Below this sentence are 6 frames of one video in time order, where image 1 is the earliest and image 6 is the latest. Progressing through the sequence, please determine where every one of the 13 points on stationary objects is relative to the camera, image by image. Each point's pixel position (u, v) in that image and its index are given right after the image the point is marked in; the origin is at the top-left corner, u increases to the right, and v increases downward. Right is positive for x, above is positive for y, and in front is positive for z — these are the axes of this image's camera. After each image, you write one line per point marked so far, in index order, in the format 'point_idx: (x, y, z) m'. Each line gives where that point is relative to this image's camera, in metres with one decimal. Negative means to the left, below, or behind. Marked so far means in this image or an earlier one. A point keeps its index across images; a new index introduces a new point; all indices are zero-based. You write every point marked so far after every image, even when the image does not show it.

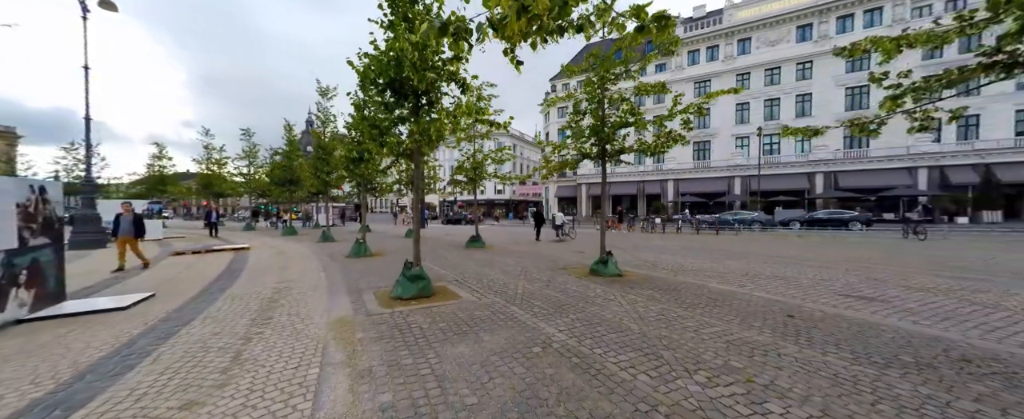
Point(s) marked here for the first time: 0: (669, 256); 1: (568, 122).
0: (+5.4, -1.6, +11.4) m
1: (+1.6, +2.4, +9.2) m
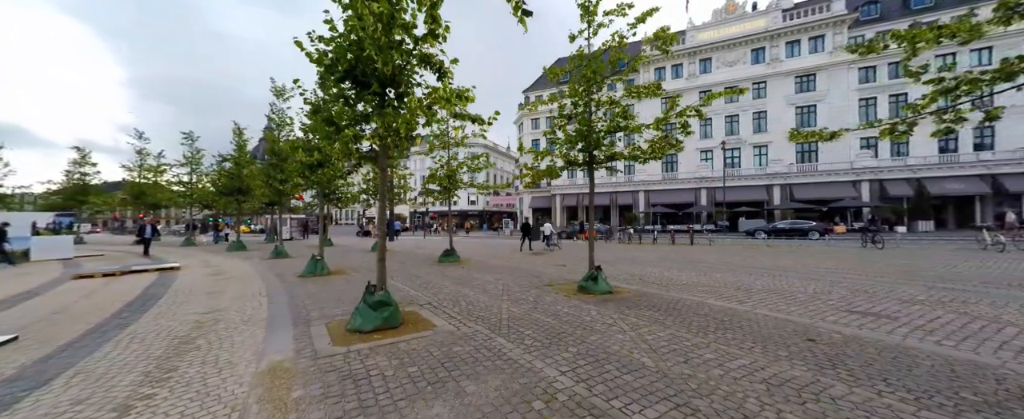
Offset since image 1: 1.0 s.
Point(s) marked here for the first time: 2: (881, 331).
0: (+4.6, -2.0, +10.9) m
1: (+1.0, +2.1, +8.5) m
2: (+5.3, -1.8, +4.8) m
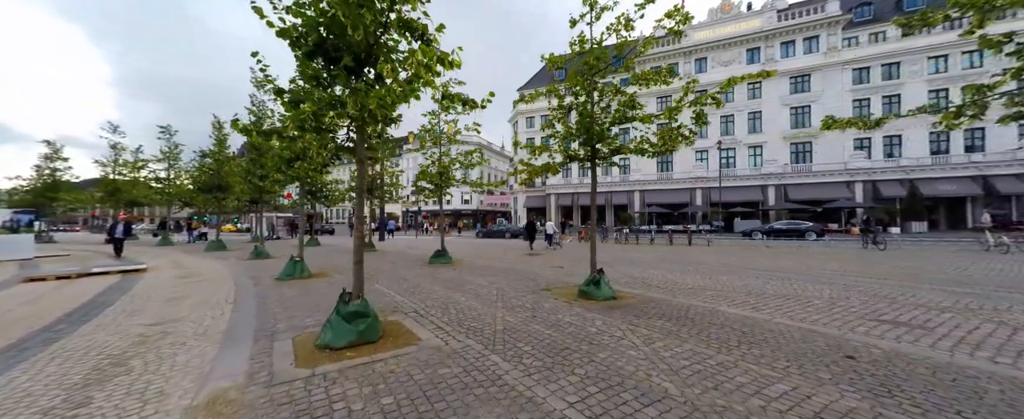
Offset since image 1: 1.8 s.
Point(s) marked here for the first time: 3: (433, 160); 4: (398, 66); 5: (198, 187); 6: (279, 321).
0: (+4.4, -2.0, +10.4) m
1: (+0.9, +2.2, +7.9) m
2: (+5.3, -1.7, +4.2) m
3: (-3.2, +1.9, +13.2) m
4: (-1.3, +1.7, +3.9) m
5: (-17.6, +1.2, +18.6) m
6: (-3.7, -1.8, +5.2) m
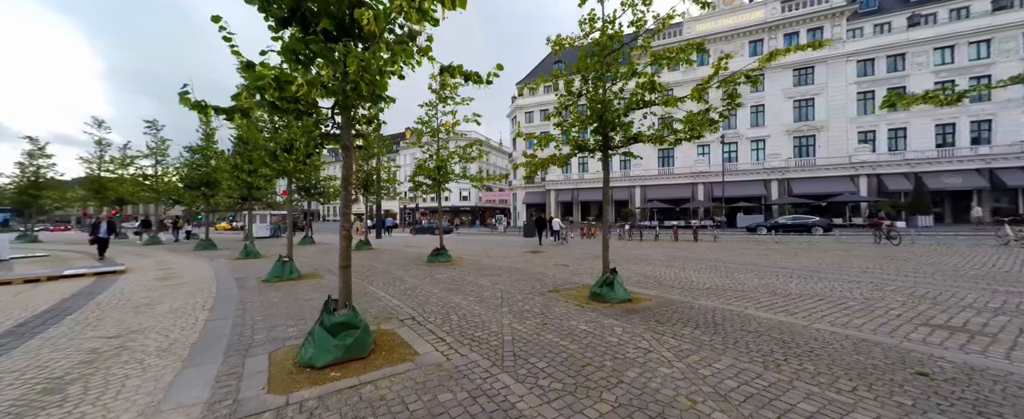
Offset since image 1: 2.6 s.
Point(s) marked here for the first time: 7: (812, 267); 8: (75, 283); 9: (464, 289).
0: (+4.5, -1.8, +9.8) m
1: (+1.0, +2.3, +7.3) m
2: (+5.4, -1.6, +3.7) m
3: (-3.1, +2.1, +12.6) m
4: (-1.2, +1.7, +3.2) m
5: (-17.6, +1.3, +17.8) m
6: (-3.6, -1.7, +4.6) m
7: (+9.0, -1.7, +9.9) m
8: (-11.0, -1.8, +8.3) m
9: (-1.1, -1.8, +7.4) m
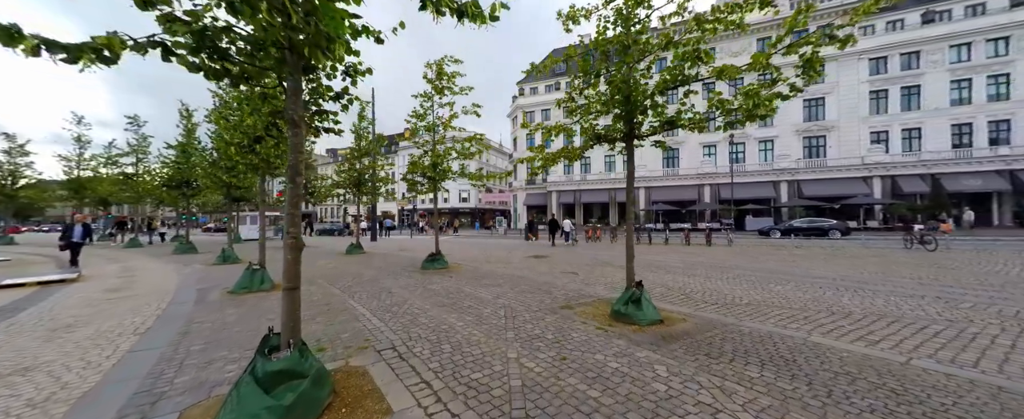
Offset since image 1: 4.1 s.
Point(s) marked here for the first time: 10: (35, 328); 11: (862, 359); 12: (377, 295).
0: (+4.6, -1.8, +8.7) m
1: (+1.1, +2.3, +6.2) m
2: (+5.5, -1.6, +2.6) m
3: (-3.0, +2.1, +11.5) m
4: (-1.1, +1.7, +2.1) m
5: (-17.5, +1.3, +16.7) m
6: (-3.5, -1.7, +3.5) m
7: (+9.0, -1.8, +8.8) m
8: (-10.9, -1.8, +7.2) m
9: (-1.0, -1.8, +6.3) m
10: (-6.9, -1.7, +4.8) m
11: (+3.9, -1.7, +3.8) m
12: (-2.9, -1.8, +7.1) m
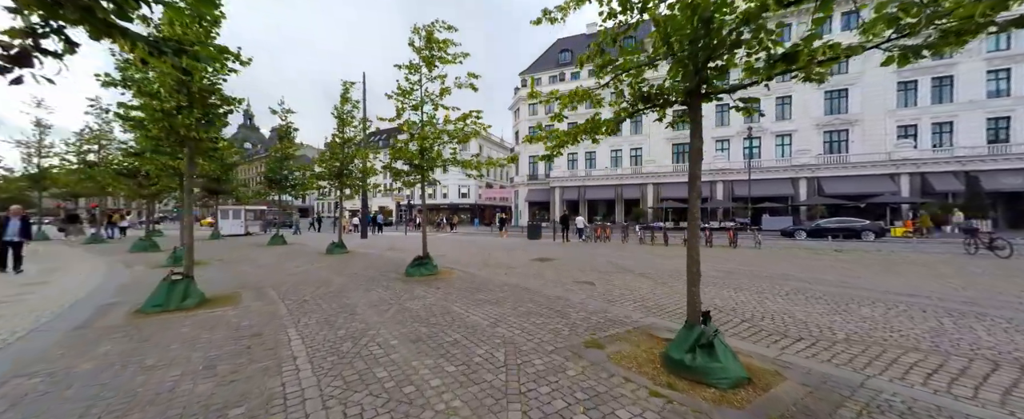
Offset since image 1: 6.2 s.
0: (+4.7, -1.8, +6.8) m
1: (+1.2, +2.3, +4.3) m
2: (+5.5, -1.7, +0.7) m
3: (-2.9, +2.2, +9.6) m
4: (-1.0, +1.8, +0.3) m
5: (-17.4, +1.6, +14.9) m
6: (-3.4, -1.6, +1.7) m
7: (+9.1, -1.8, +6.9) m
8: (-10.8, -1.7, +5.4) m
9: (-0.9, -1.7, +4.4) m
10: (-6.9, -1.6, +3.0) m
11: (+4.0, -1.7, +1.9) m
12: (-2.8, -1.7, +5.3) m
